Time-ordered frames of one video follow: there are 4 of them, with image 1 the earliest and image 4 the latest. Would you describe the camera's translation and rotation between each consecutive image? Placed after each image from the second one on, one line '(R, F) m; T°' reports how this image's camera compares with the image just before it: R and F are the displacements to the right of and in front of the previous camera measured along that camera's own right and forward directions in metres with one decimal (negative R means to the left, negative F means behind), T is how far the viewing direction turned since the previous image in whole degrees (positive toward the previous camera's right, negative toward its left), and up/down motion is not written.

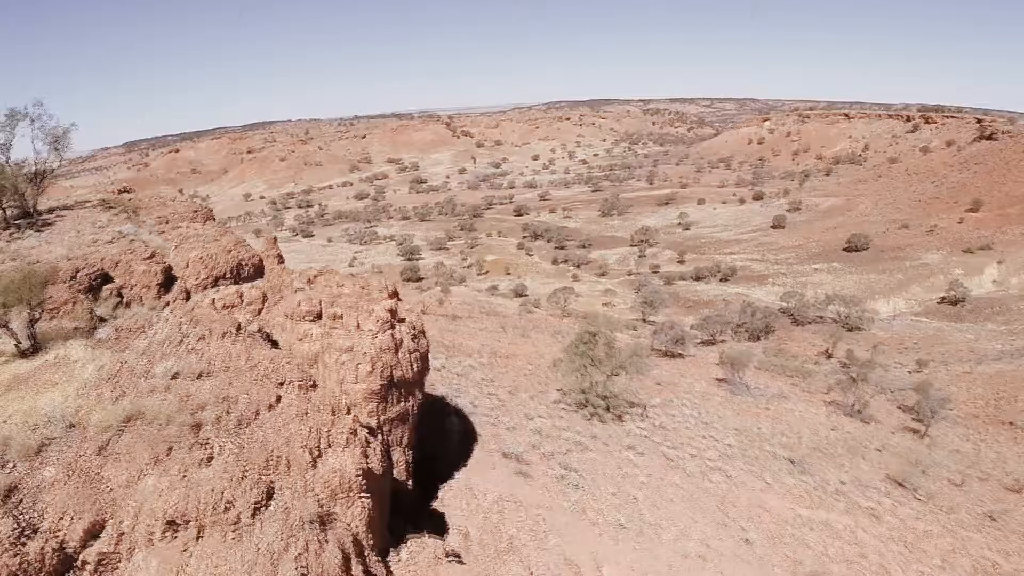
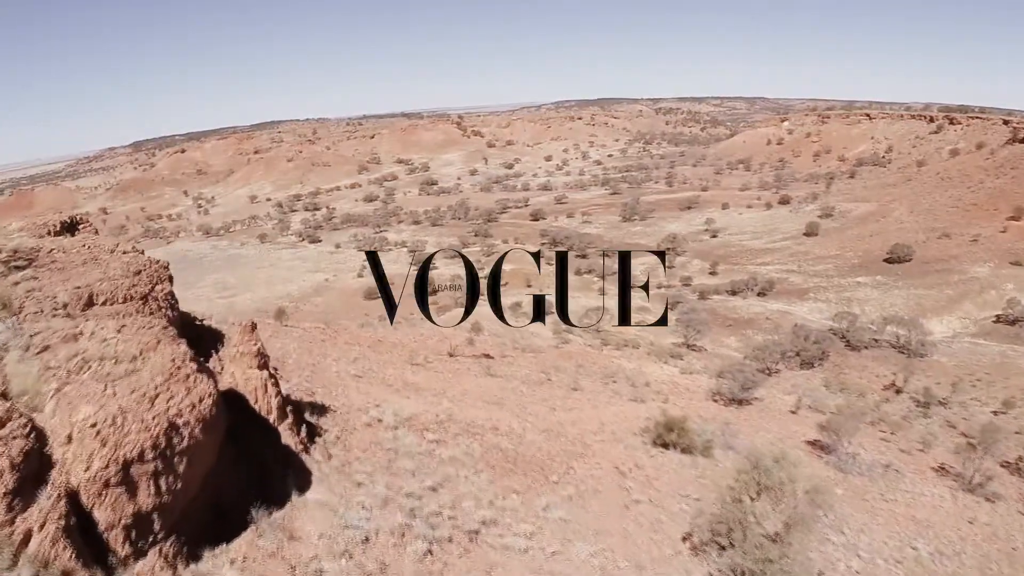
(-0.6, +1.9) m; -1°
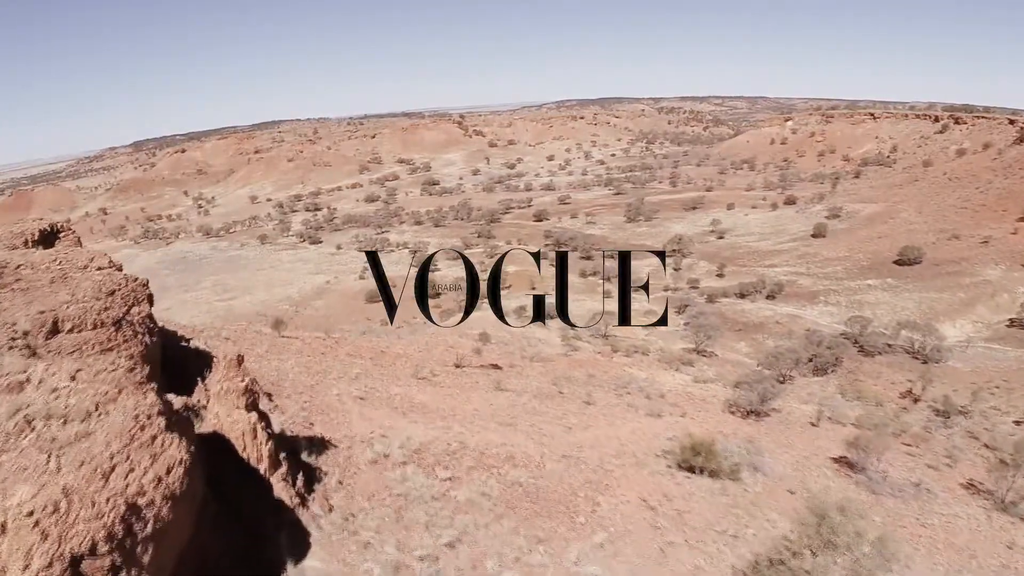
(-0.1, +0.4) m; 0°
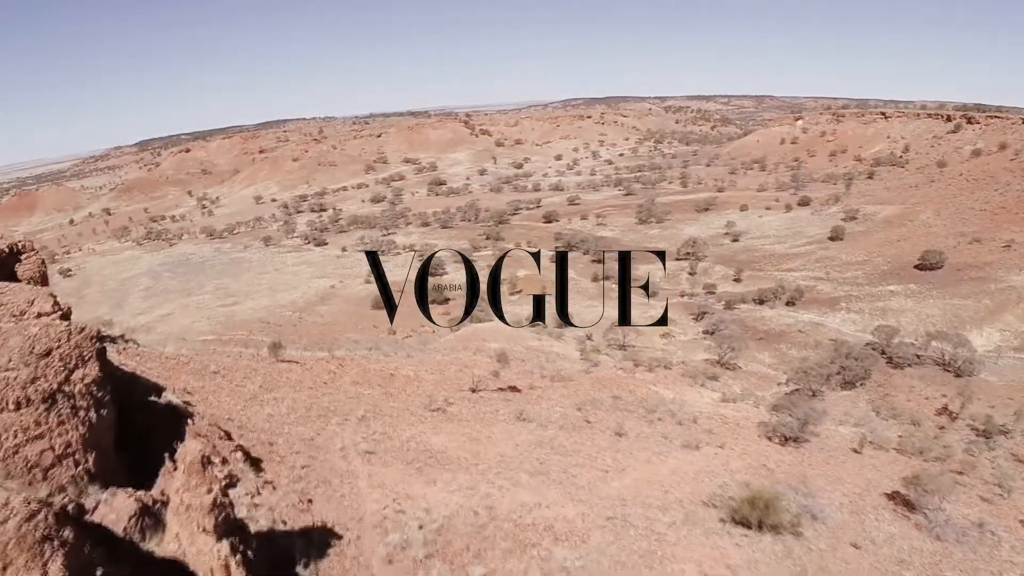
(-0.2, +0.8) m; 0°
